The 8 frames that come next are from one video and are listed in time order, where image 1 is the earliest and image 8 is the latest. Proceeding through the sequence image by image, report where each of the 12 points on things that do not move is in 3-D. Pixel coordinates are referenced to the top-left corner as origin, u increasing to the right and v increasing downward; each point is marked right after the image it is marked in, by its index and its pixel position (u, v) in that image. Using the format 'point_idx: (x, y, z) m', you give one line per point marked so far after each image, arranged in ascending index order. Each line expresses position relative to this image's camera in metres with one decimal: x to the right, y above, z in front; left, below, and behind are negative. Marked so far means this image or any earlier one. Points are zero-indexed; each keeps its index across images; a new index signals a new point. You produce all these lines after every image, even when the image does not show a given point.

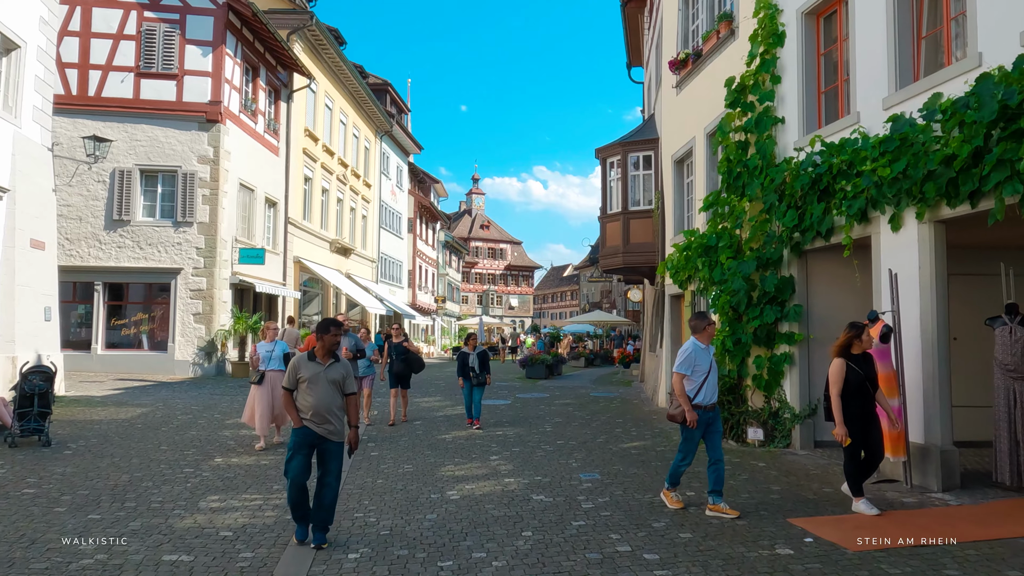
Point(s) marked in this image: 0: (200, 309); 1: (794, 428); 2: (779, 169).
0: (-8.1, -0.6, +19.7) m
1: (+3.3, -1.7, +9.0) m
2: (+3.2, +1.4, +9.0) m
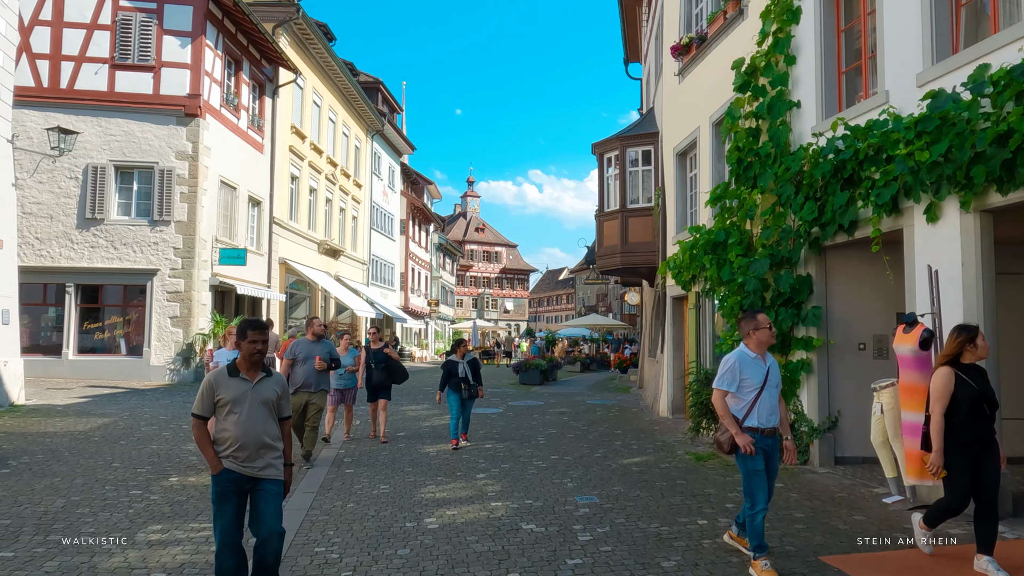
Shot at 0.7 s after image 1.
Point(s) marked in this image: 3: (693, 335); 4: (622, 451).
0: (-8.3, -0.6, +18.8) m
1: (+3.2, -1.7, +8.2) m
2: (+3.0, +1.4, +8.2) m
3: (+2.7, -0.7, +11.4) m
4: (+1.4, -2.0, +9.4) m
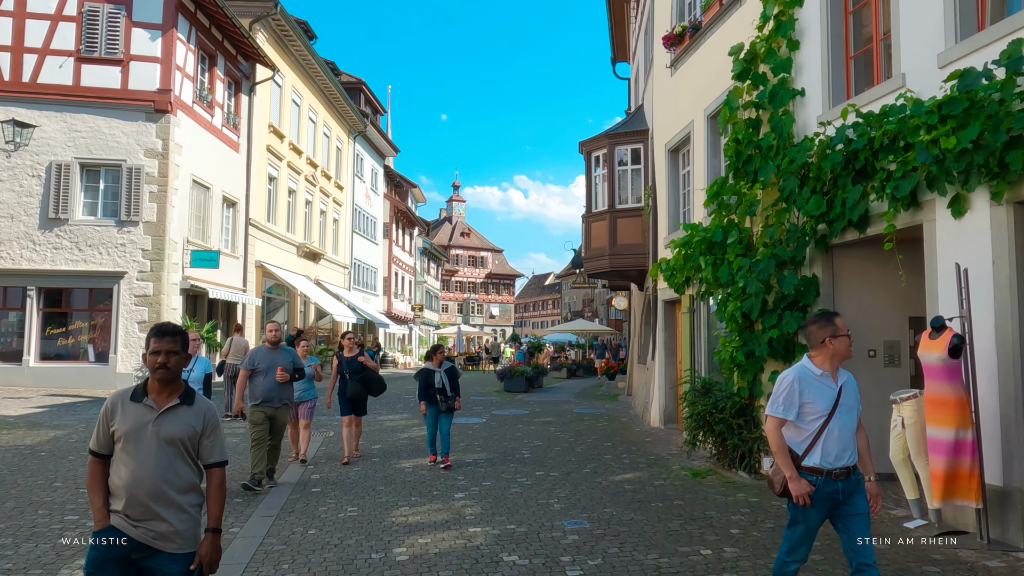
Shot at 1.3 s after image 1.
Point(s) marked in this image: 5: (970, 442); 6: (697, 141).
0: (-8.7, -0.7, +18.0) m
1: (+3.0, -1.7, +7.5) m
2: (+2.9, +1.4, +7.6) m
3: (+2.5, -0.7, +10.8) m
4: (+1.2, -2.1, +8.8) m
5: (+3.2, -1.1, +5.3) m
6: (+2.6, +2.1, +10.6) m
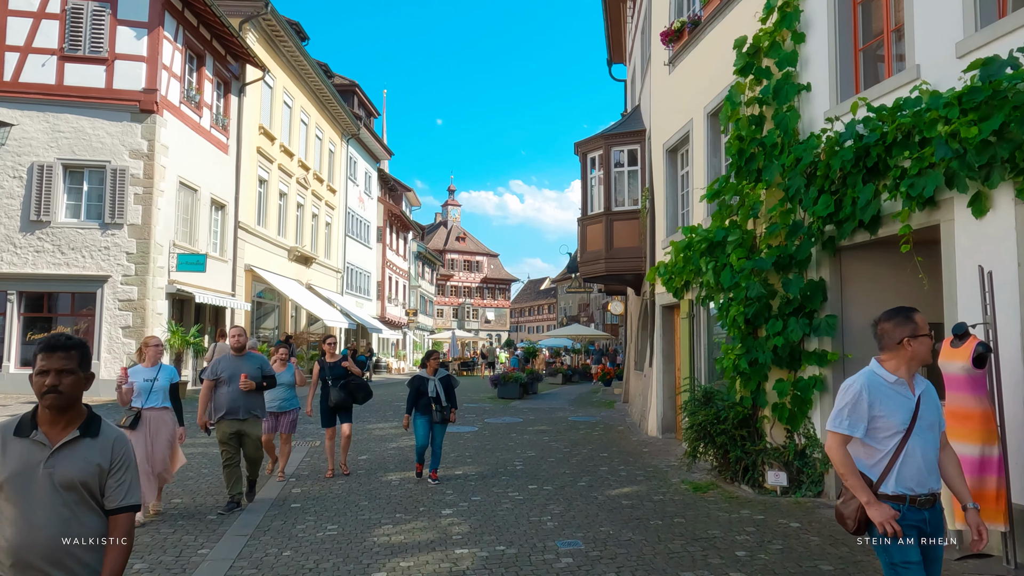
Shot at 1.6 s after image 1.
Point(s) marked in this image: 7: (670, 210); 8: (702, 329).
0: (-8.8, -0.8, +17.5) m
1: (+3.0, -1.7, +7.1) m
2: (+2.8, +1.3, +7.2) m
3: (+2.4, -0.8, +10.4) m
4: (+1.1, -2.1, +8.3) m
5: (+3.1, -1.1, +4.9) m
6: (+2.5, +2.0, +10.2) m
7: (+2.4, +1.2, +11.5) m
8: (+2.5, -0.5, +9.9) m
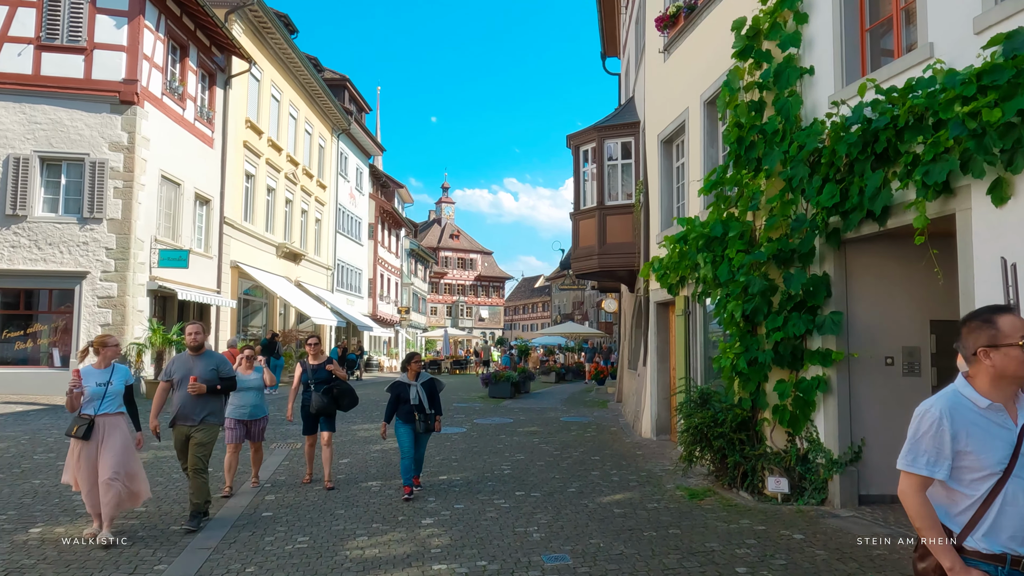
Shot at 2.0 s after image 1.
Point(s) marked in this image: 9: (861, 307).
0: (-9.0, -0.7, +17.0) m
1: (+2.8, -1.7, +6.7) m
2: (+2.7, +1.4, +6.8) m
3: (+2.2, -0.7, +9.9) m
4: (+0.9, -2.1, +7.9) m
5: (+3.0, -1.1, +4.4) m
6: (+2.3, +2.0, +9.8) m
7: (+2.2, +1.2, +11.1) m
8: (+2.3, -0.5, +9.5) m
9: (+3.2, -0.2, +6.9) m
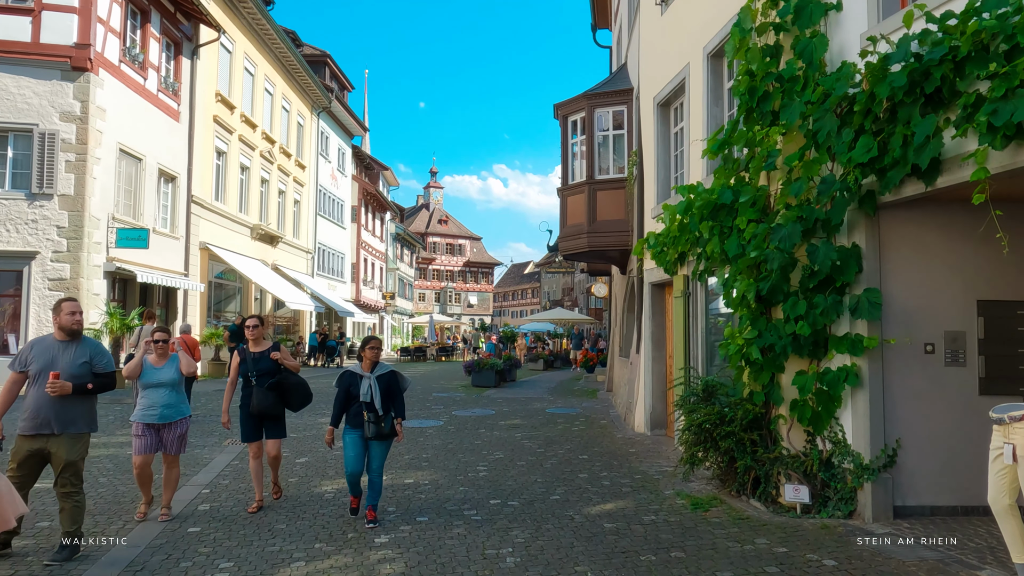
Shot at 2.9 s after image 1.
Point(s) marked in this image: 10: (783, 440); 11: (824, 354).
0: (-9.4, -0.3, +15.8) m
1: (+2.6, -1.5, +5.7) m
2: (+2.4, +1.6, +5.7) m
3: (+2.0, -0.5, +8.9) m
4: (+0.7, -1.8, +6.9) m
5: (+2.8, -0.9, +3.4) m
6: (+2.1, +2.3, +8.7) m
7: (+2.0, +1.5, +10.0) m
8: (+2.1, -0.2, +8.5) m
9: (+2.9, 0.0, +5.8) m
10: (+2.2, -1.3, +6.2) m
11: (+2.5, -0.5, +6.0) m
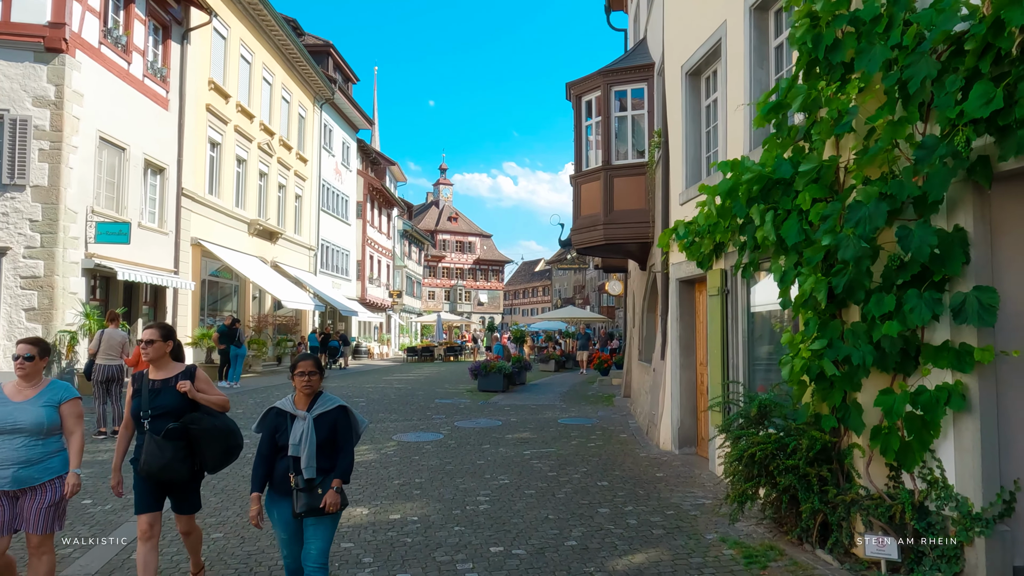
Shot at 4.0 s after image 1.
0: (-9.2, -0.3, +14.6) m
1: (+2.6, -1.5, +4.4) m
2: (+2.5, +1.6, +4.3) m
3: (+2.0, -0.5, +7.6) m
4: (+0.7, -1.8, +5.6) m
5: (+2.8, -0.9, +2.1) m
6: (+2.1, +2.3, +7.4) m
7: (+2.0, +1.5, +8.7) m
8: (+2.1, -0.2, +7.2) m
9: (+3.0, 0.0, +4.5) m
10: (+2.3, -1.2, +4.9) m
11: (+2.5, -0.5, +4.7) m
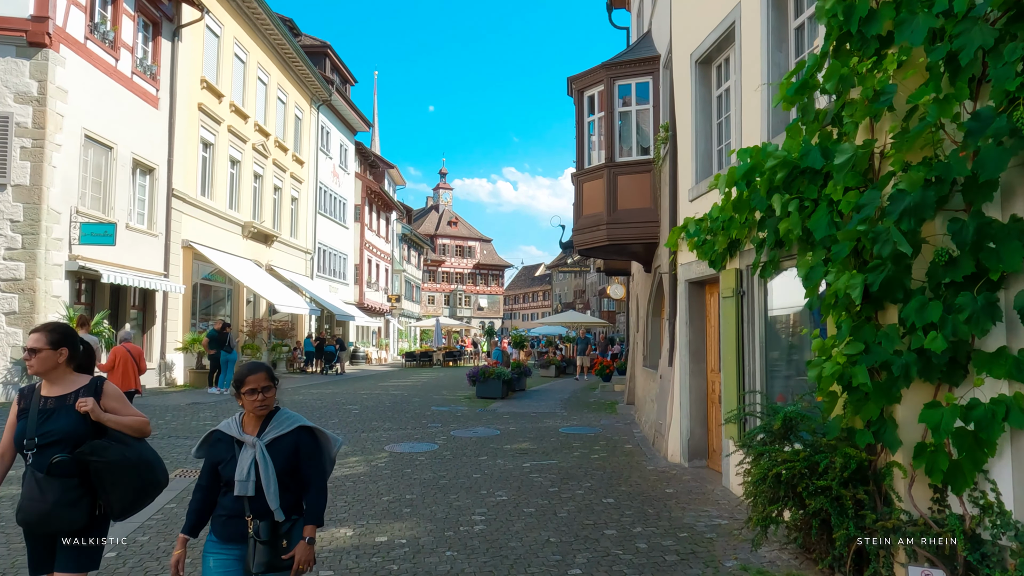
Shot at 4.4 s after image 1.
0: (-9.2, -0.4, +14.1) m
1: (+2.6, -1.4, +3.8) m
2: (+2.4, +1.6, +3.8) m
3: (+2.0, -0.5, +7.0) m
4: (+0.7, -1.8, +5.0) m
5: (+2.8, -0.9, +1.5) m
6: (+2.1, +2.3, +6.8) m
7: (+2.0, +1.5, +8.1) m
8: (+2.1, -0.2, +6.6) m
9: (+3.0, +0.1, +3.9) m
10: (+2.2, -1.2, +4.4) m
11: (+2.5, -0.5, +4.1) m
